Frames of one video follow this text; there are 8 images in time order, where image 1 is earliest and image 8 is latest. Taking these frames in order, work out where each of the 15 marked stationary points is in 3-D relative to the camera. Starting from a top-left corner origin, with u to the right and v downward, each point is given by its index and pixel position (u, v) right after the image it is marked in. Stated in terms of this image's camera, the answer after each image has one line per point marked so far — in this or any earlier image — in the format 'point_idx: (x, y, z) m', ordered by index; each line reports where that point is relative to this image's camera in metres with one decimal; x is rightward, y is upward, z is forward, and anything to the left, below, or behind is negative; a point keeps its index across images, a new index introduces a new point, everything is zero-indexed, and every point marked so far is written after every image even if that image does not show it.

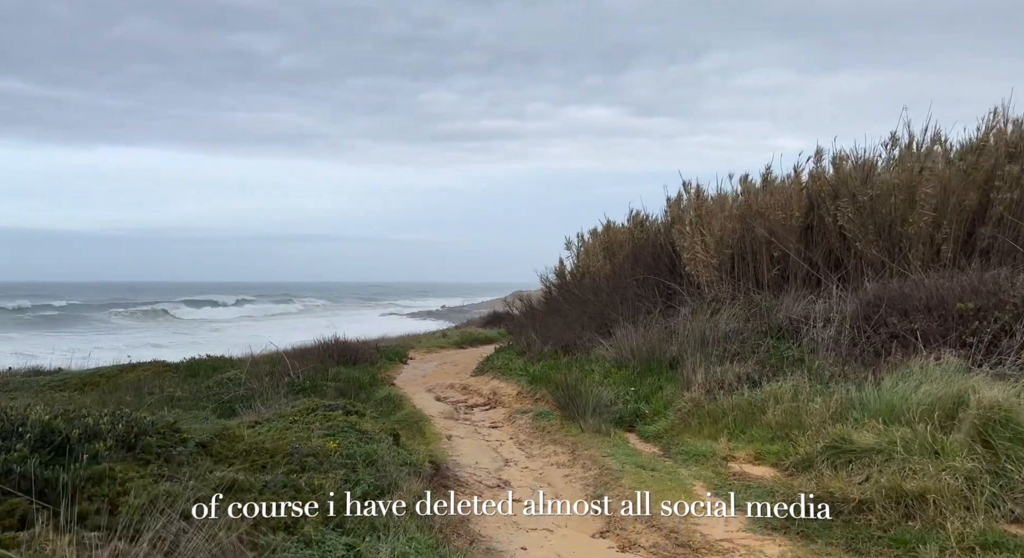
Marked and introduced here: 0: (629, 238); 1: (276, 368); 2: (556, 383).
0: (+2.5, +0.8, +17.9) m
1: (-4.0, -1.5, +14.0) m
2: (+0.6, -1.4, +10.9) m
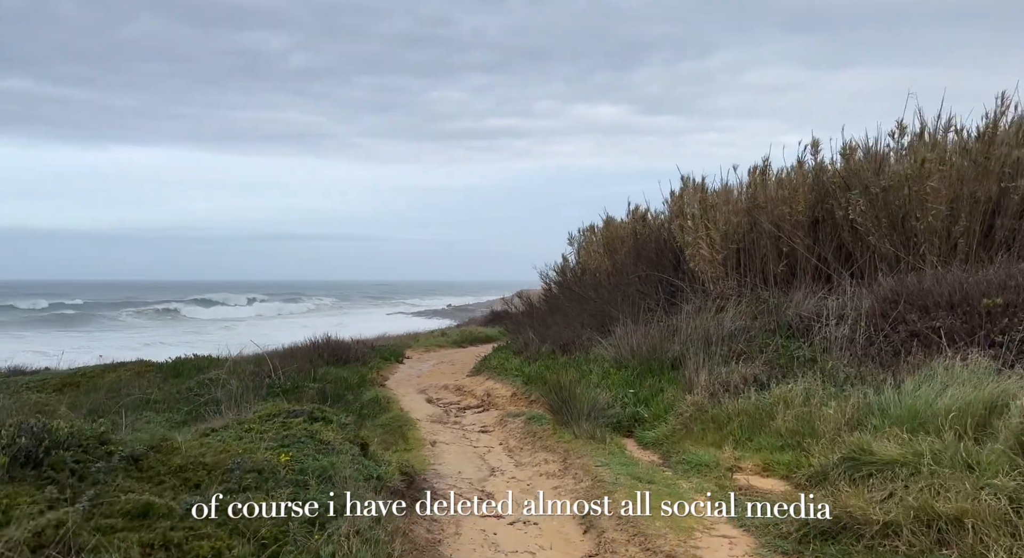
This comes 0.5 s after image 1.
0: (+2.5, +0.9, +17.2) m
1: (-4.0, -1.4, +13.4) m
2: (+0.5, -1.3, +10.2) m
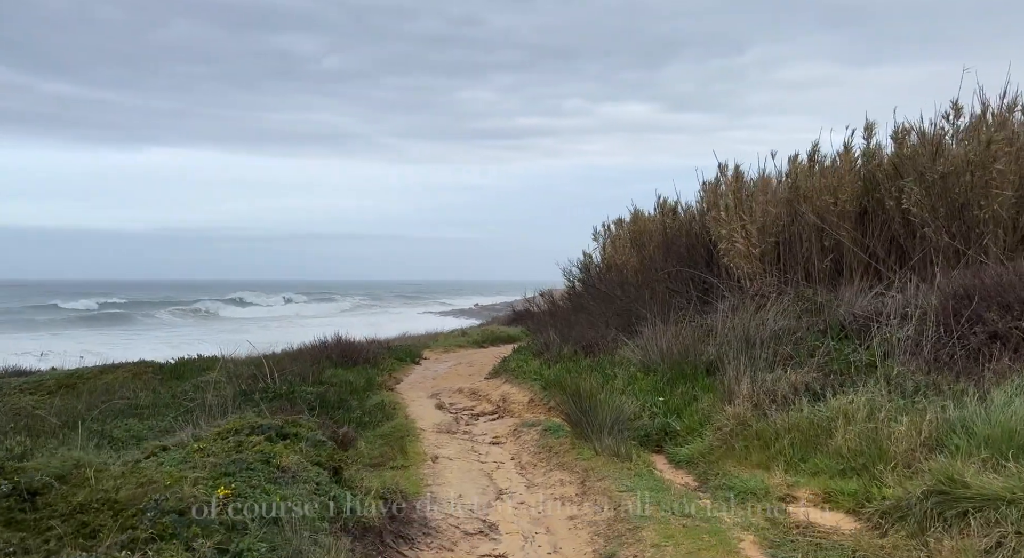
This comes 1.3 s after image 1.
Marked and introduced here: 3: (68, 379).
0: (+2.8, +1.0, +16.1) m
1: (-3.8, -1.4, +12.5) m
2: (+0.6, -1.2, +9.2) m
3: (-8.3, -1.8, +15.7) m
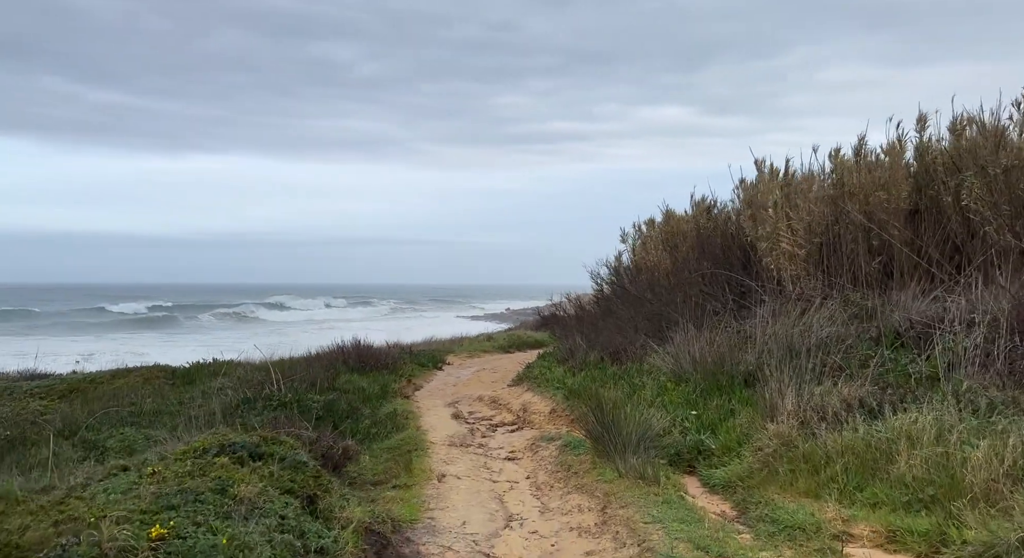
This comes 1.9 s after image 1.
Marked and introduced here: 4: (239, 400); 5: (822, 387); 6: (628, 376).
0: (+3.3, +0.9, +15.2) m
1: (-3.5, -1.4, +11.9) m
2: (+0.8, -1.2, +8.4) m
3: (-7.9, -1.8, +15.3) m
4: (-3.2, -1.4, +9.9) m
5: (+2.3, -0.8, +6.3) m
6: (+1.4, -1.2, +10.0) m
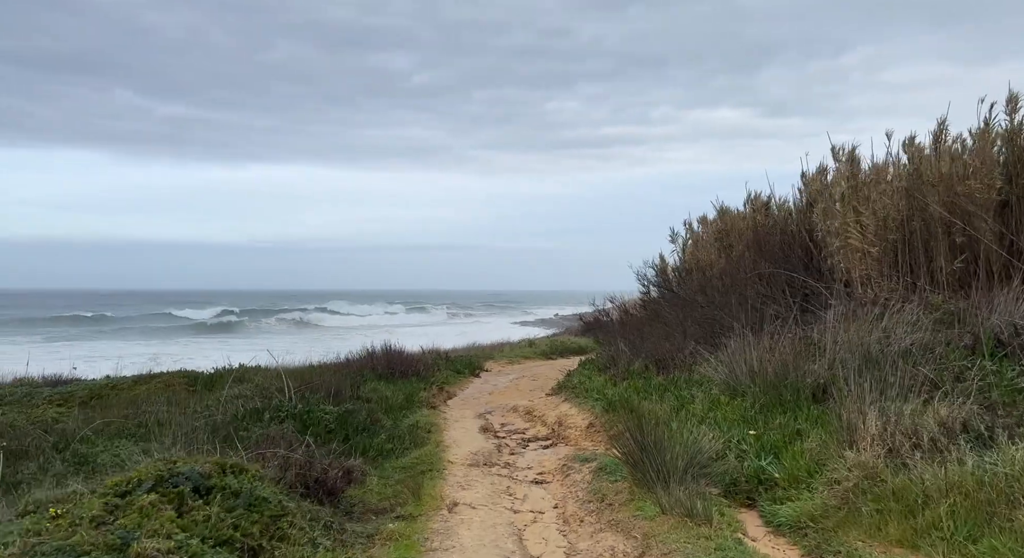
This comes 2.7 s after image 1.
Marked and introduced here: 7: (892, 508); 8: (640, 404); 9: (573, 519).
0: (+3.9, +0.9, +14.0) m
1: (-3.0, -1.4, +11.1) m
2: (+1.1, -1.2, +7.3) m
3: (-7.2, -1.9, +14.7) m
4: (-2.9, -1.4, +9.0) m
5: (+2.5, -0.8, +5.2) m
6: (+1.7, -1.2, +8.9) m
7: (+2.0, -1.2, +4.4) m
8: (+1.3, -1.2, +8.4) m
9: (+0.4, -1.6, +5.6) m
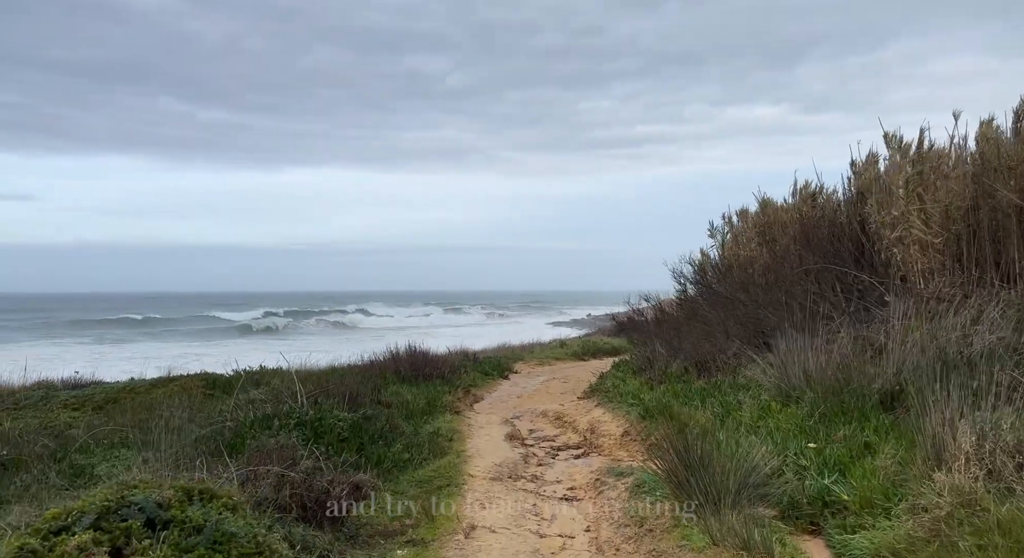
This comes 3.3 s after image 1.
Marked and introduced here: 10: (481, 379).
0: (+4.4, +1.0, +13.2) m
1: (-2.6, -1.4, +10.5) m
2: (+1.3, -1.2, +6.6) m
3: (-6.7, -1.9, +14.3) m
4: (-2.6, -1.4, +8.4) m
5: (+2.6, -0.7, +4.4) m
6: (+2.0, -1.1, +8.1) m
7: (+2.1, -1.1, +3.6) m
8: (+1.5, -1.2, +7.7) m
9: (+0.6, -1.6, +4.9) m
10: (-0.6, -1.9, +15.7) m
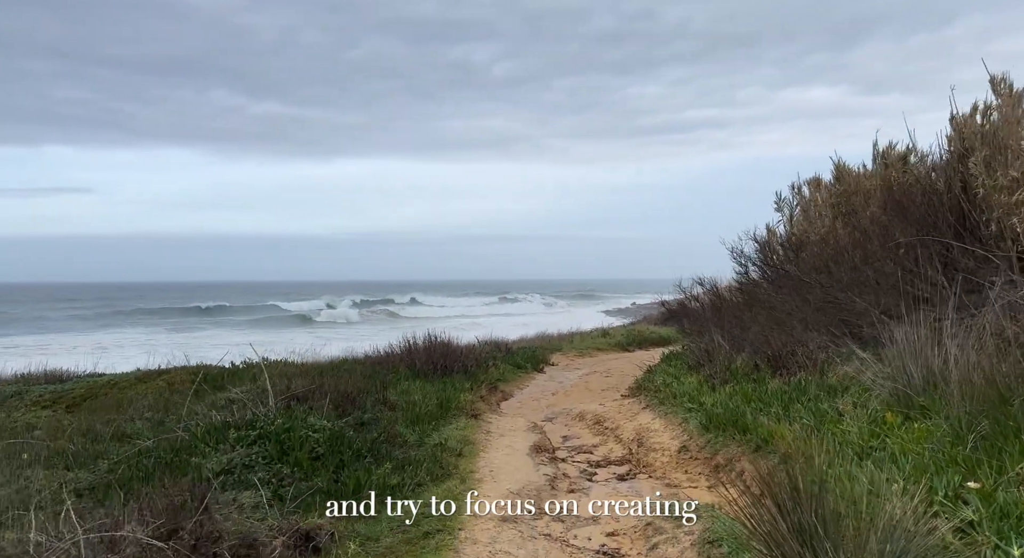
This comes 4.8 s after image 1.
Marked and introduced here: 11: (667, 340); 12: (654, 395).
0: (+4.8, +1.3, +11.1) m
1: (-2.3, -1.1, +8.7) m
2: (+1.4, -1.0, +4.7) m
3: (-6.2, -1.6, +12.8) m
4: (-2.4, -1.2, +6.7) m
5: (+2.6, -0.5, +2.4) m
6: (+2.2, -0.9, +6.2) m
7: (+2.0, -1.0, +1.6) m
8: (+1.7, -1.0, +5.8) m
9: (+0.6, -1.4, +3.0) m
10: (0.0, -1.5, +13.9) m
11: (+3.5, -1.4, +19.1) m
12: (+1.6, -1.3, +9.1) m
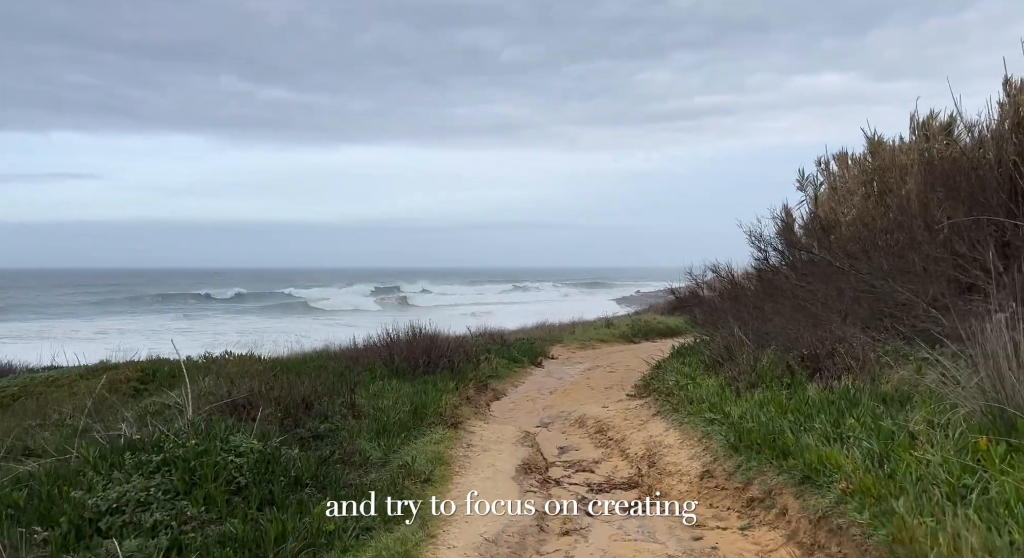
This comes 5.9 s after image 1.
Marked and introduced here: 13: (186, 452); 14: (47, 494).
0: (+4.7, +1.4, +9.7) m
1: (-2.4, -1.0, +7.4) m
2: (+1.3, -0.9, +3.3) m
3: (-6.3, -1.4, +11.5) m
4: (-2.5, -1.0, +5.4) m
5: (+2.4, -0.5, +1.0) m
6: (+2.1, -0.8, +4.8) m
7: (+1.9, -0.9, +0.3) m
8: (+1.5, -0.9, +4.4) m
9: (+0.4, -1.3, +1.7) m
10: (-0.1, -1.3, +12.6) m
11: (+3.4, -1.1, +17.8) m
12: (+1.4, -1.1, +7.7) m
13: (-1.9, -1.0, +4.9) m
14: (-2.5, -1.1, +4.6) m
